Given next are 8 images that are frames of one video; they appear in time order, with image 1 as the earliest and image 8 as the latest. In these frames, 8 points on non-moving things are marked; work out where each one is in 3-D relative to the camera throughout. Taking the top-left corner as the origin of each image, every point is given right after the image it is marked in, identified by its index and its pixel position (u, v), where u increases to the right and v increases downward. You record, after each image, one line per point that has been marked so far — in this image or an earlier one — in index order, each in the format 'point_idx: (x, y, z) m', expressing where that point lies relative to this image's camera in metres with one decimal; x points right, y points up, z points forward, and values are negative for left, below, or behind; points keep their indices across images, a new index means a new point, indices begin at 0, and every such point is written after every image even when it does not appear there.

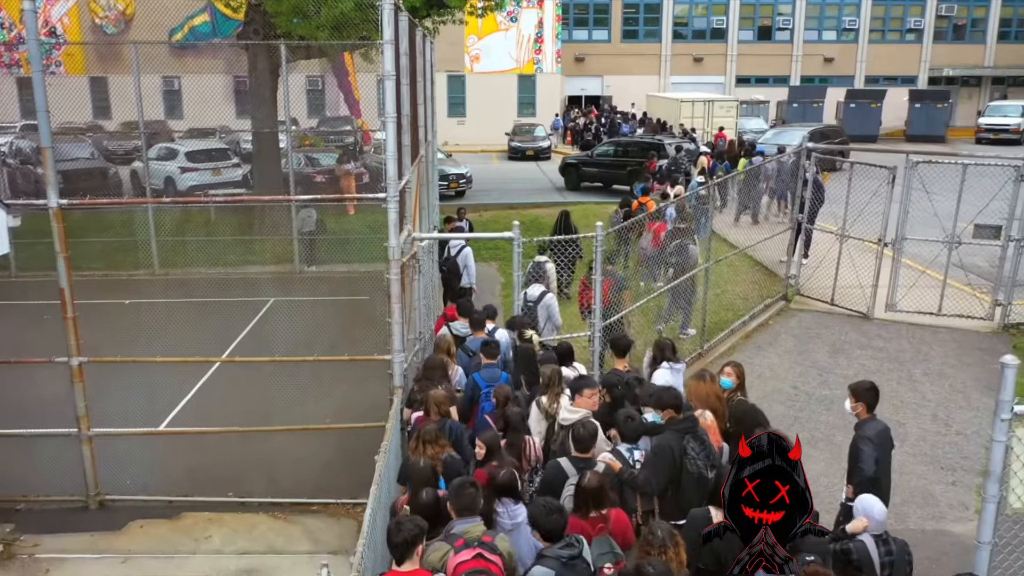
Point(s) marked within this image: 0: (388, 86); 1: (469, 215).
0: (-0.8, +1.4, +5.7) m
1: (-0.9, +1.5, +17.2) m
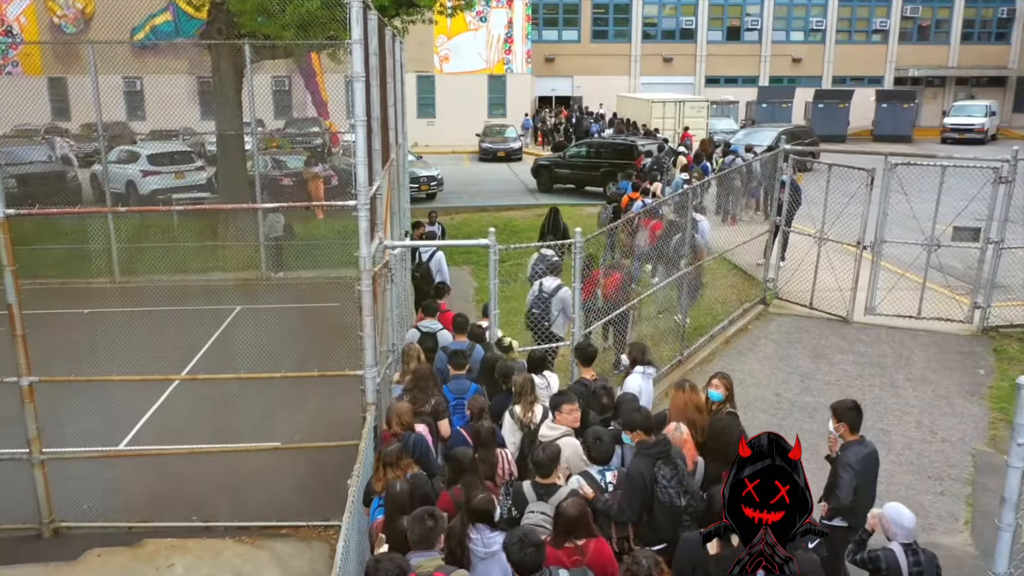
0: (-1.0, +1.3, +5.4) m
1: (-1.4, +1.4, +16.9) m
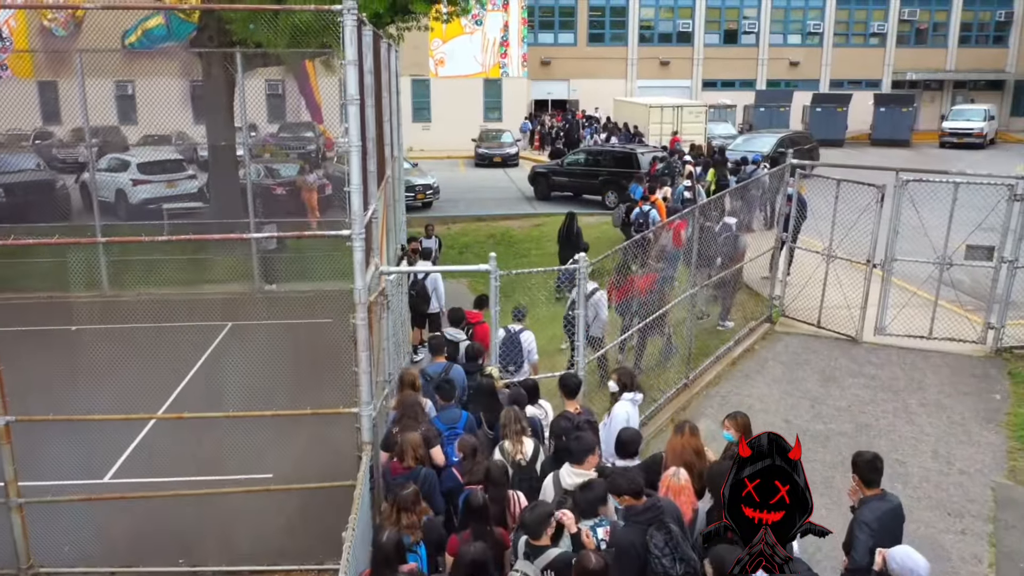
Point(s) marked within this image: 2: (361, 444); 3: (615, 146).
0: (-1.0, +1.1, +5.1) m
1: (-1.5, +1.2, +16.6) m
2: (-1.0, -1.1, +5.7) m
3: (+2.3, +3.1, +18.2) m
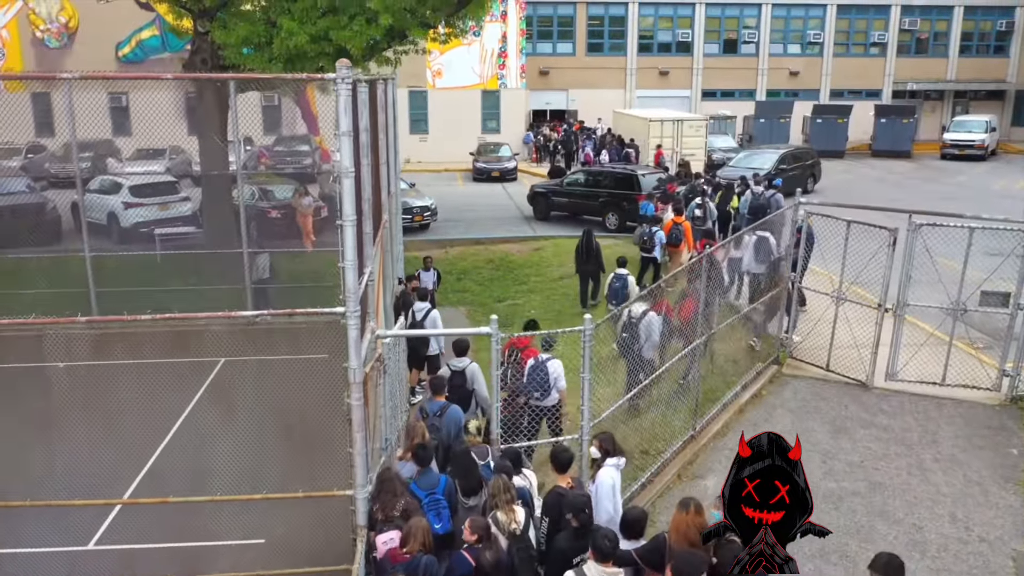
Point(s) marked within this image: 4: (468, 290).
0: (-1.0, +0.6, +4.8) m
1: (-1.5, +0.7, +16.4) m
2: (-1.0, -1.6, +5.5) m
3: (+2.2, +2.6, +18.0) m
4: (-0.8, 0.0, +14.5) m
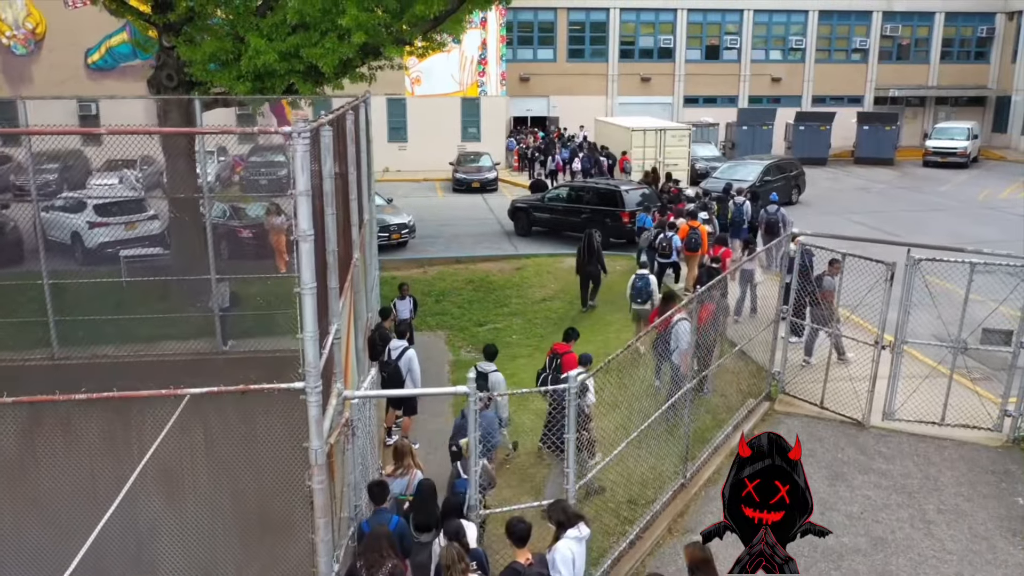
0: (-1.1, +0.2, +4.3) m
1: (-1.9, +0.3, +15.8) m
2: (-1.1, -1.9, +5.0) m
3: (+1.8, +2.2, +17.5) m
4: (-1.1, -0.4, +14.0) m
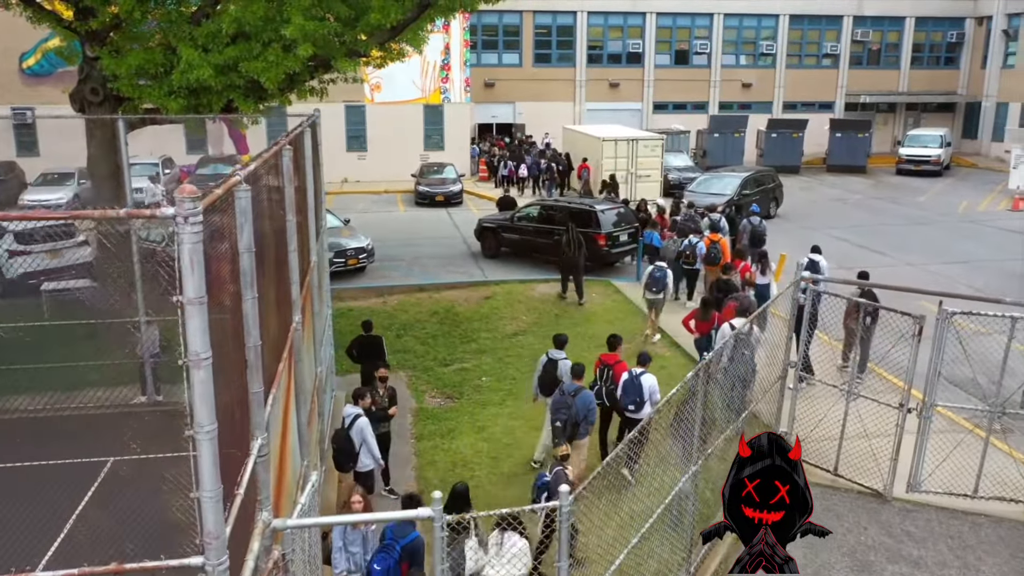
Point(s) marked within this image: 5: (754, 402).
0: (-1.2, -0.3, +3.1) m
1: (-2.4, -0.2, +14.5) m
2: (-1.2, -2.5, +3.7) m
3: (+1.2, +1.7, +16.4) m
4: (-1.6, -0.9, +12.8) m
5: (+2.3, -1.0, +7.8) m
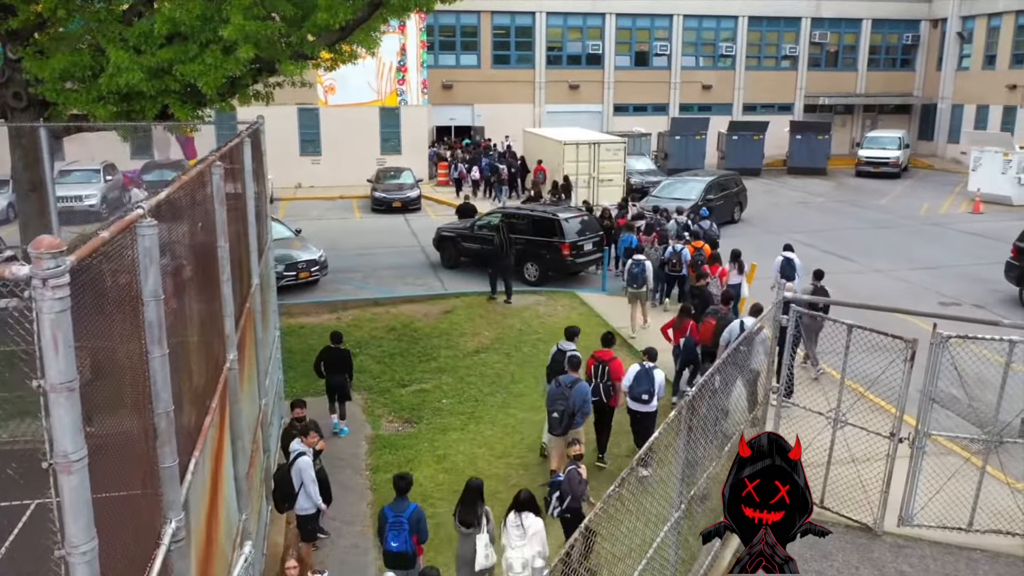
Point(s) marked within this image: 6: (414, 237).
0: (-1.2, -0.5, +2.3) m
1: (-3.1, -0.5, +13.7) m
2: (-1.3, -2.7, +3.0) m
3: (+0.4, +1.5, +15.8) m
4: (-2.1, -1.2, +12.0) m
5: (+1.9, -1.2, +7.2) m
6: (-2.3, +1.2, +19.8) m
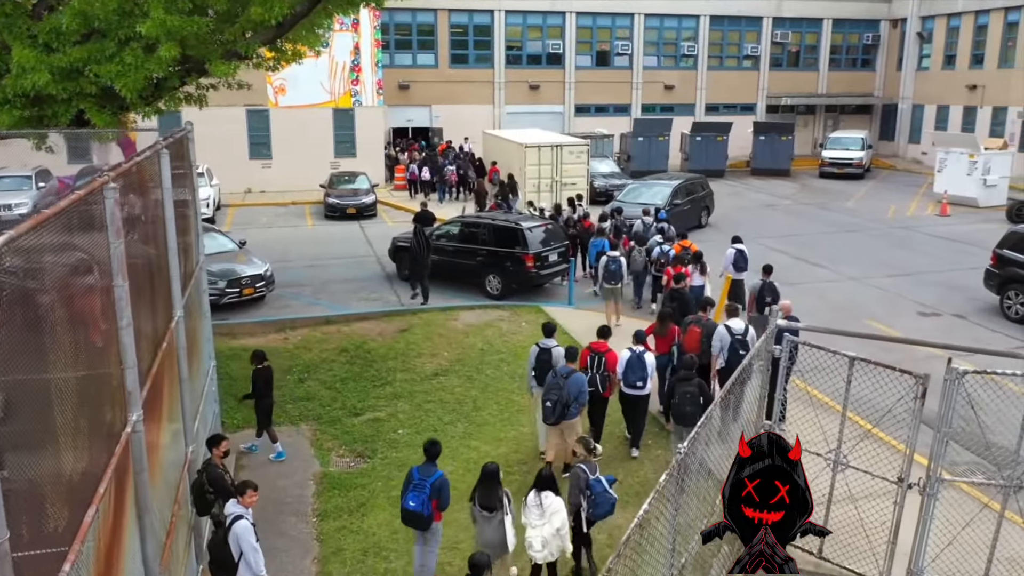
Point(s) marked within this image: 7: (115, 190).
0: (-1.3, -0.8, +1.4) m
1: (-3.7, -0.7, +12.7) m
2: (-1.4, -3.0, +2.0) m
3: (-0.3, +1.3, +14.9) m
4: (-2.6, -1.4, +11.0) m
5: (+1.7, -1.4, +6.4) m
6: (-3.2, +1.0, +18.8) m
7: (-2.2, +0.5, +4.7) m
